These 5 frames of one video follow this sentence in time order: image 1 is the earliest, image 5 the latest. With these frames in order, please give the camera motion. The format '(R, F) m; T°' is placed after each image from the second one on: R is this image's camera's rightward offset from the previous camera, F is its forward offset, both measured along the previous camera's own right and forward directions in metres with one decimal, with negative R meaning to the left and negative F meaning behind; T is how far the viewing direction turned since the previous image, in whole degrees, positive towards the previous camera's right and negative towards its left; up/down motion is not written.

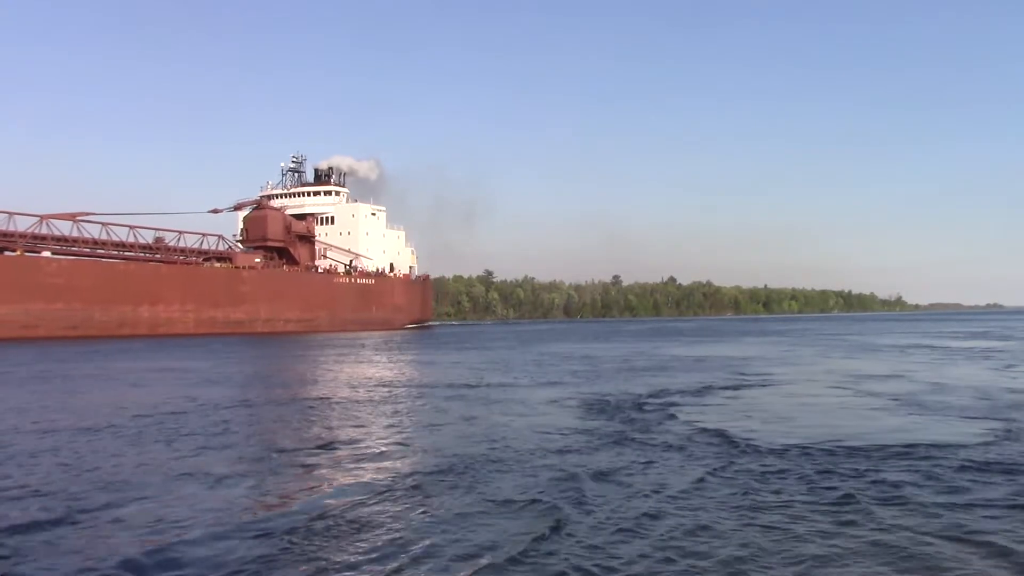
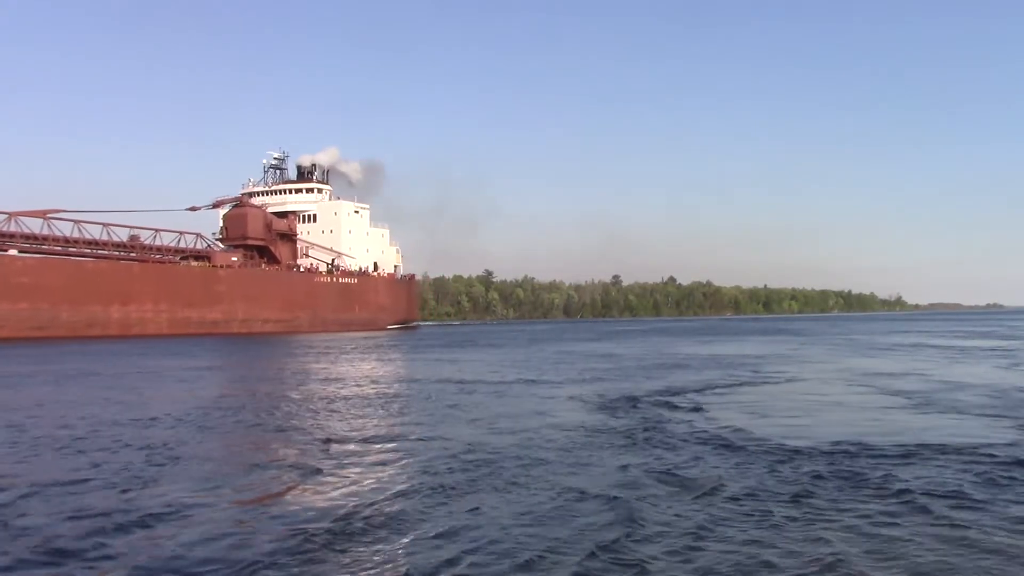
(+0.5, +0.6) m; 0°
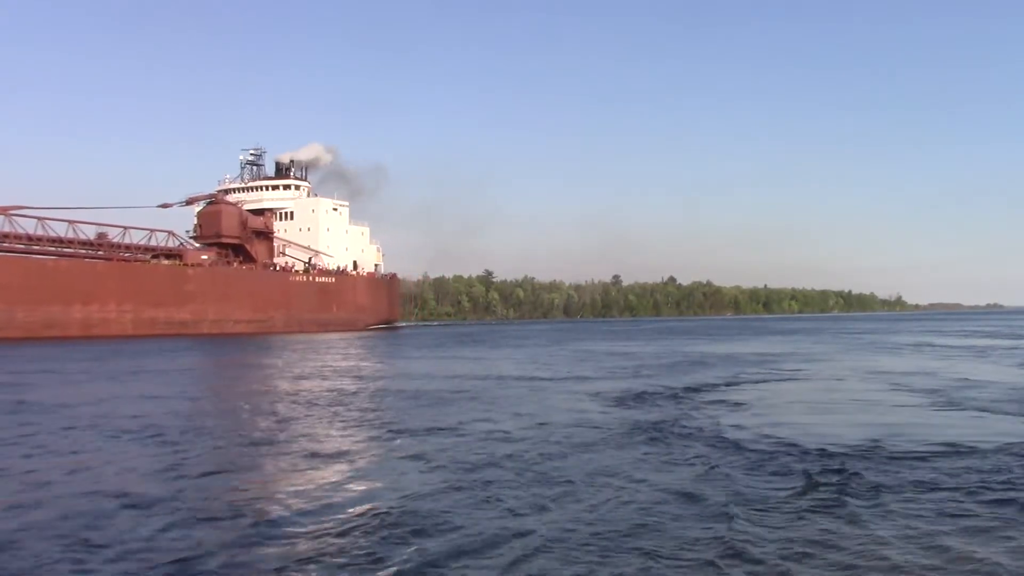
(+0.6, +0.8) m; 0°
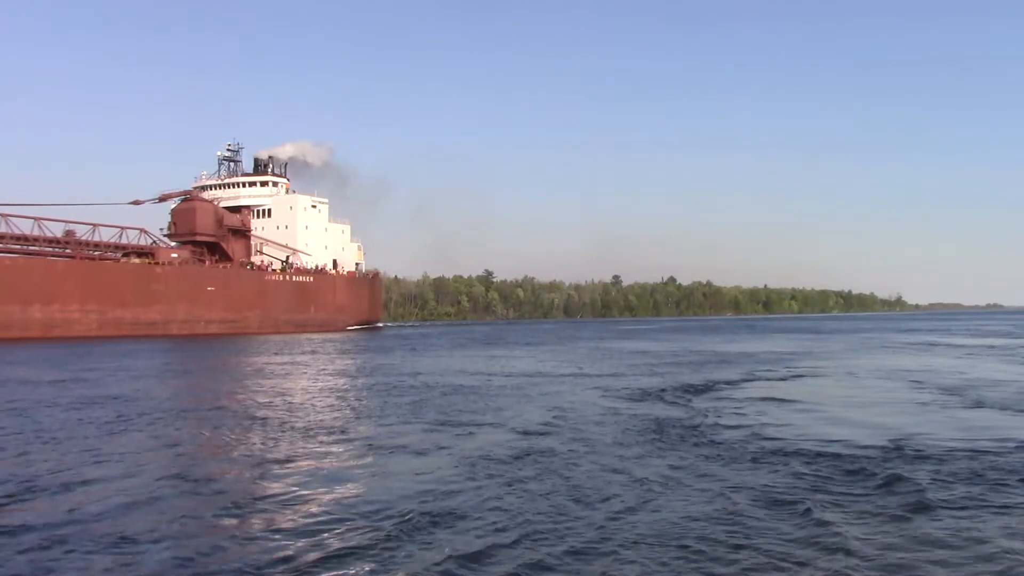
(+0.5, +0.8) m; 0°
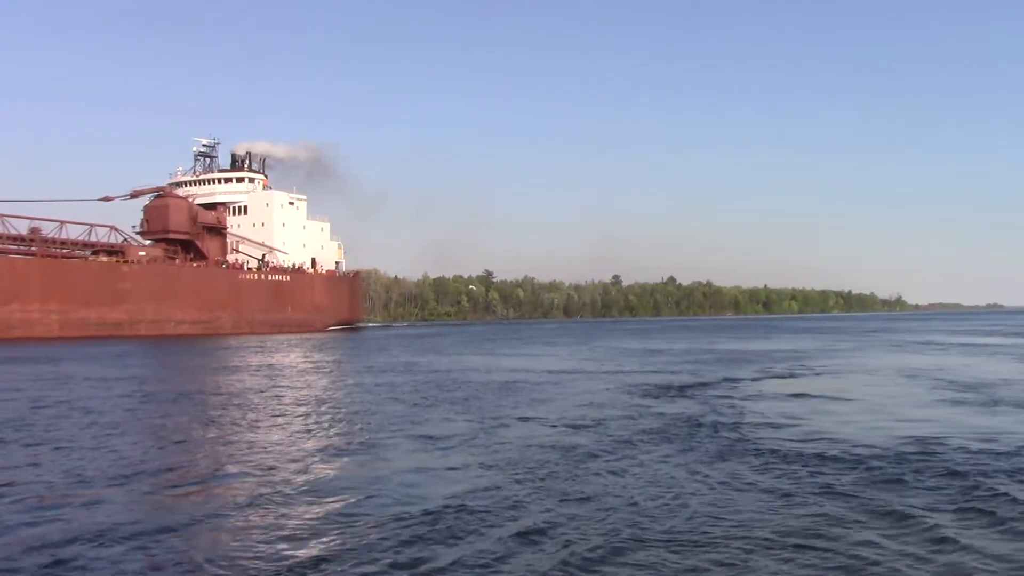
(+0.5, +0.7) m; 0°
